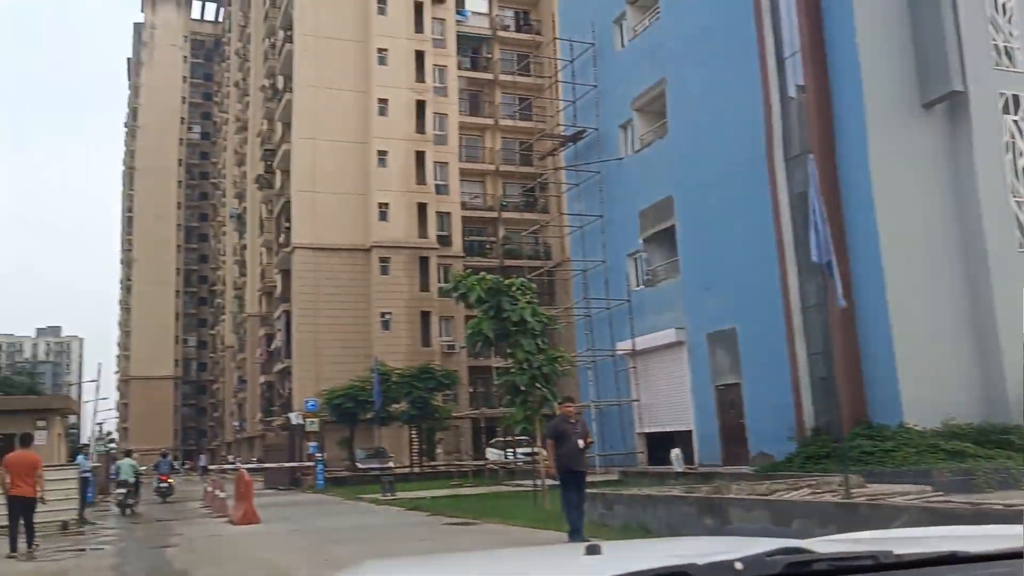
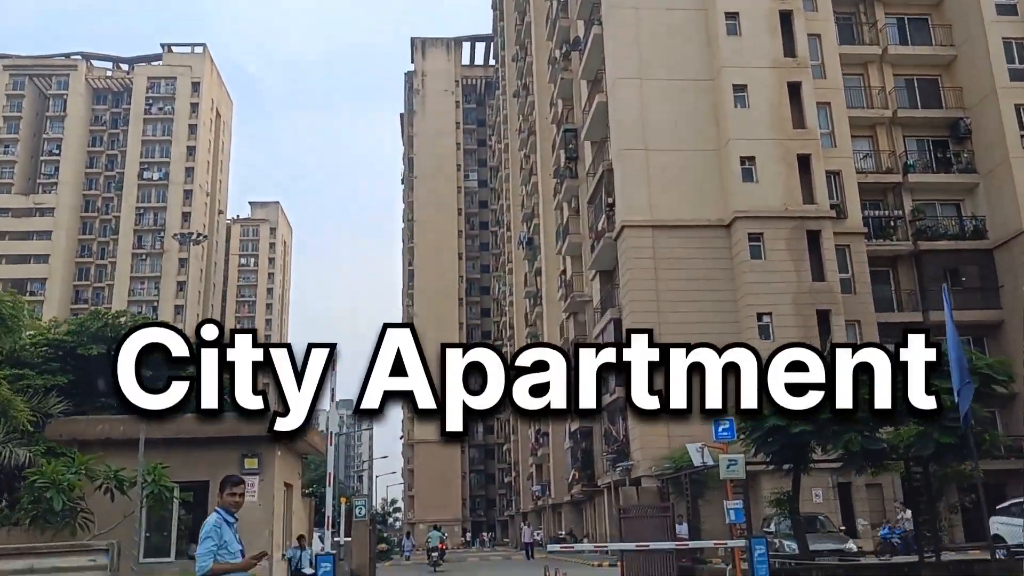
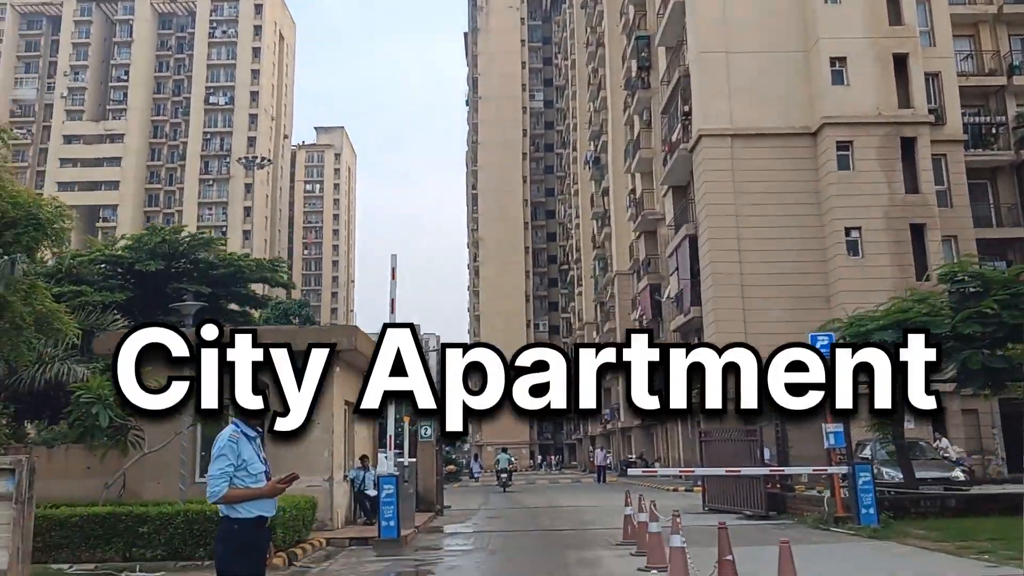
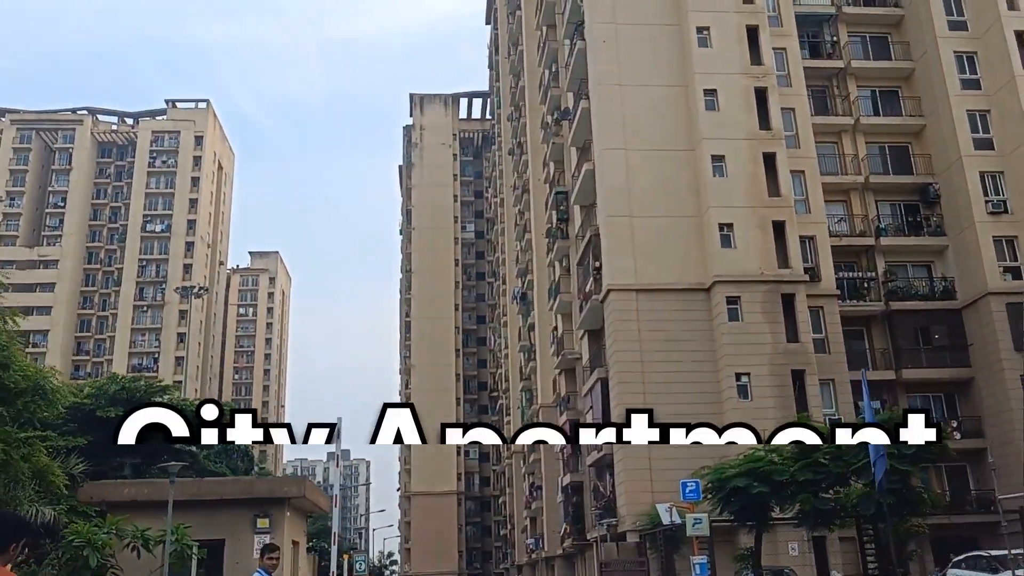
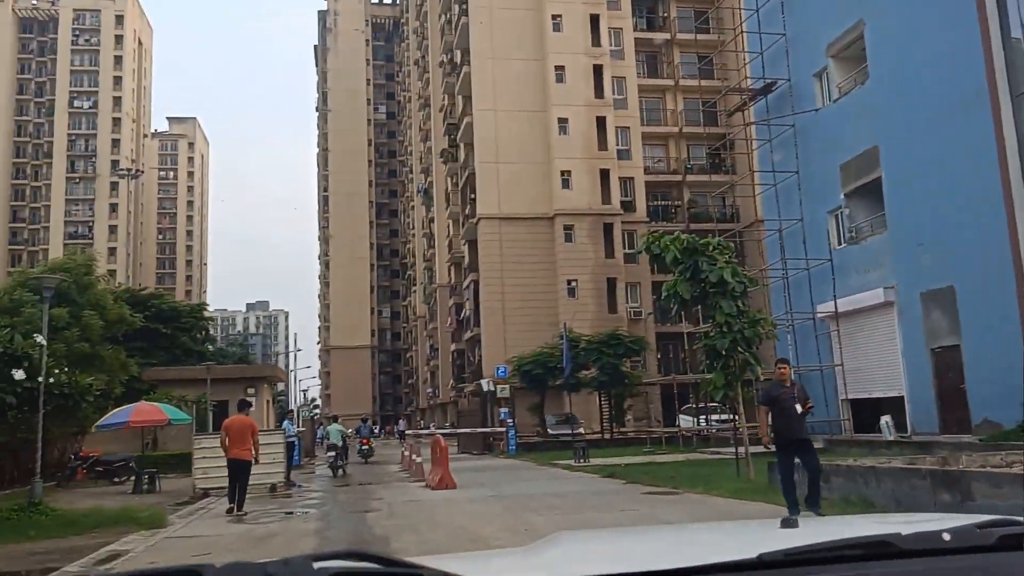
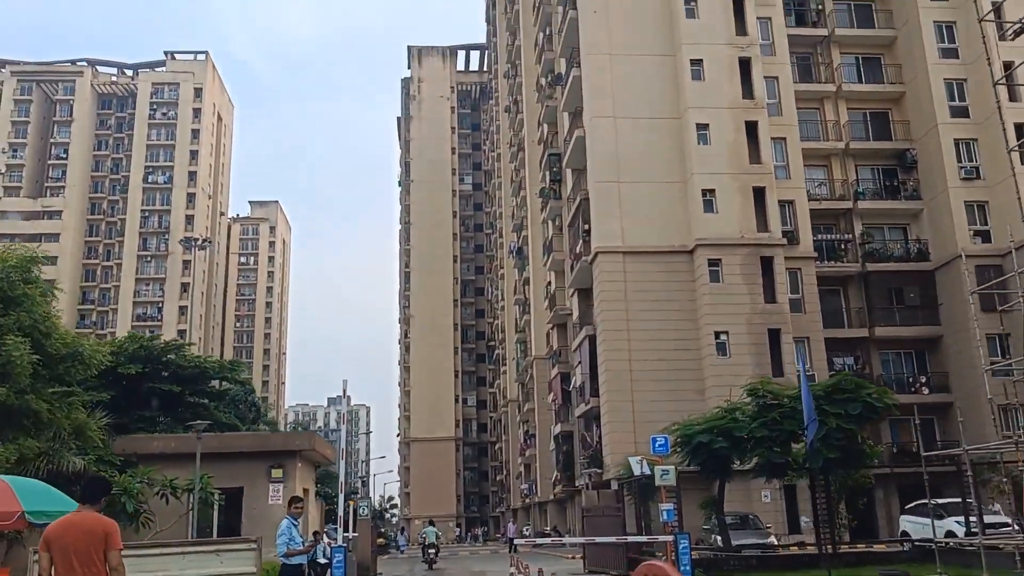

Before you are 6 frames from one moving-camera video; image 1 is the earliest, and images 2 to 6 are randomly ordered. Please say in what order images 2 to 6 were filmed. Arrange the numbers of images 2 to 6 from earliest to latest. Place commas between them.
5, 6, 4, 2, 3
